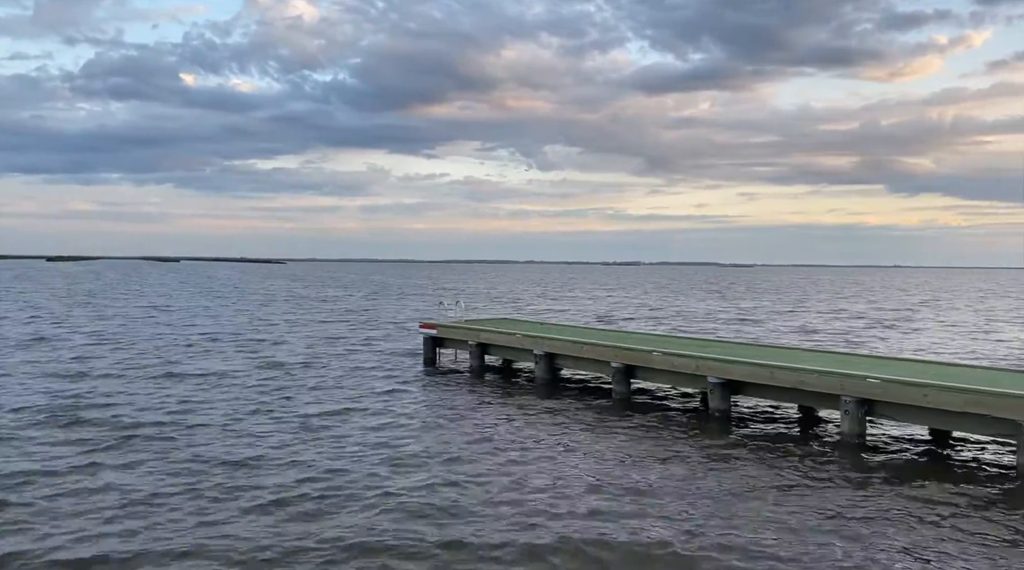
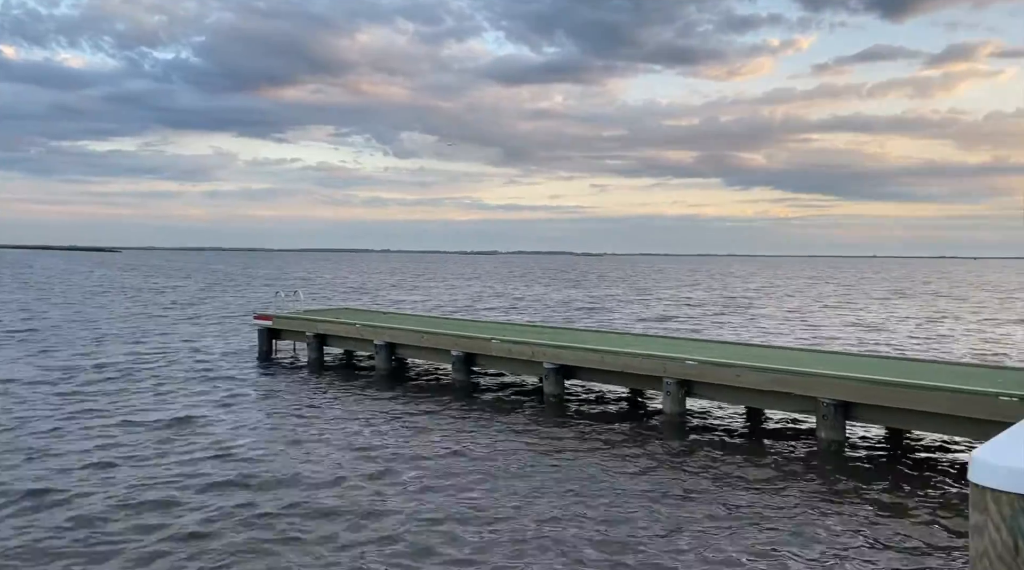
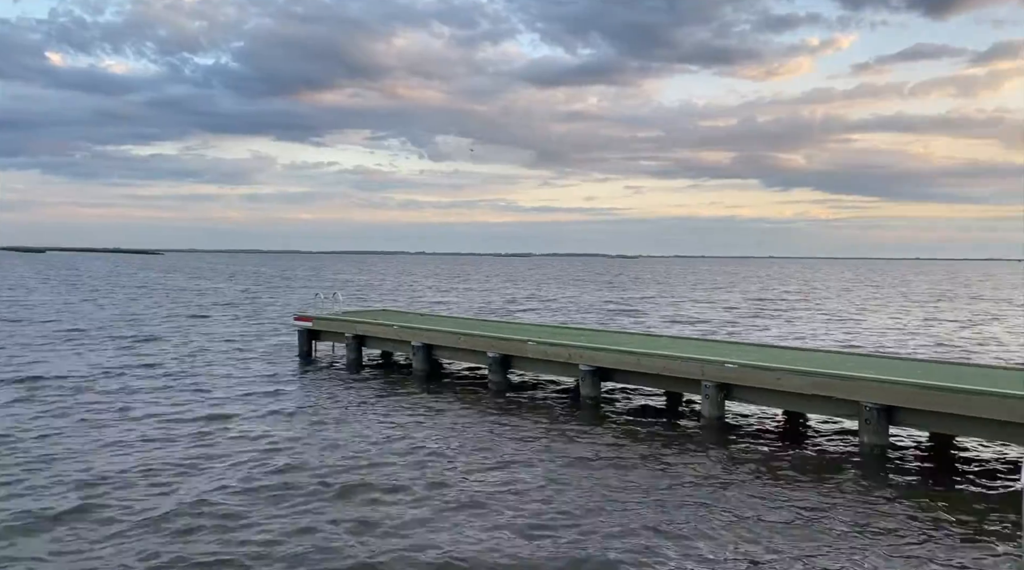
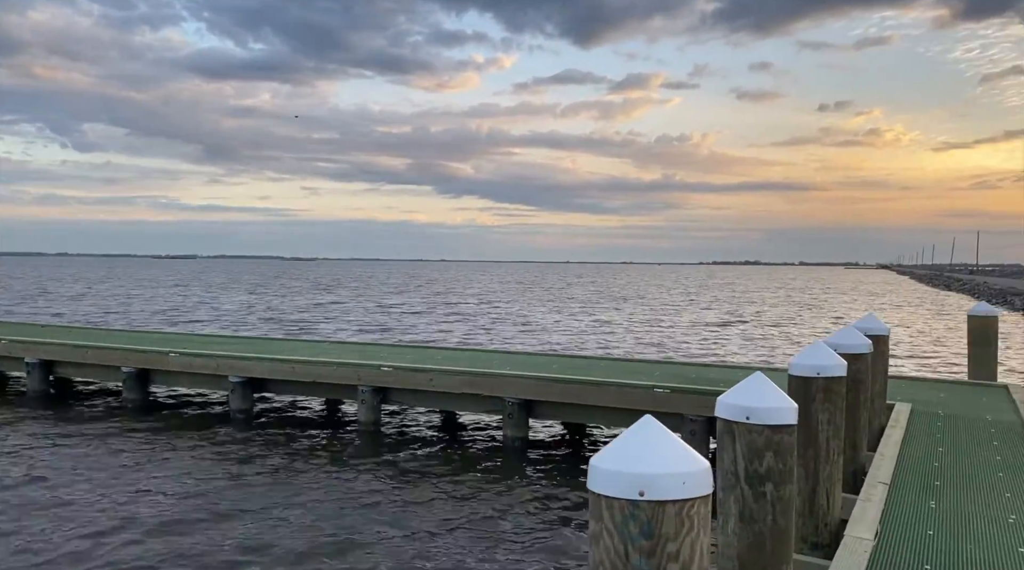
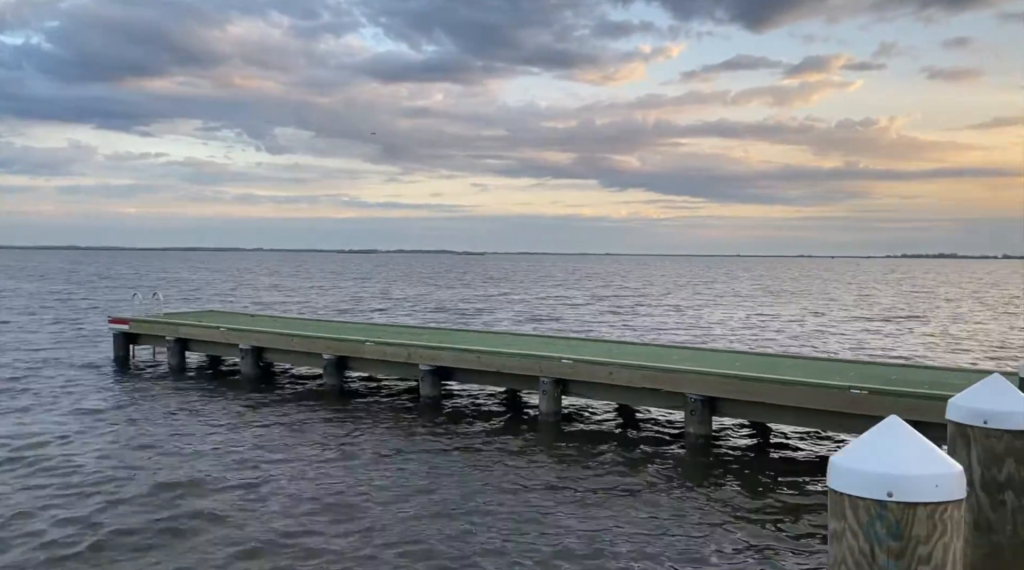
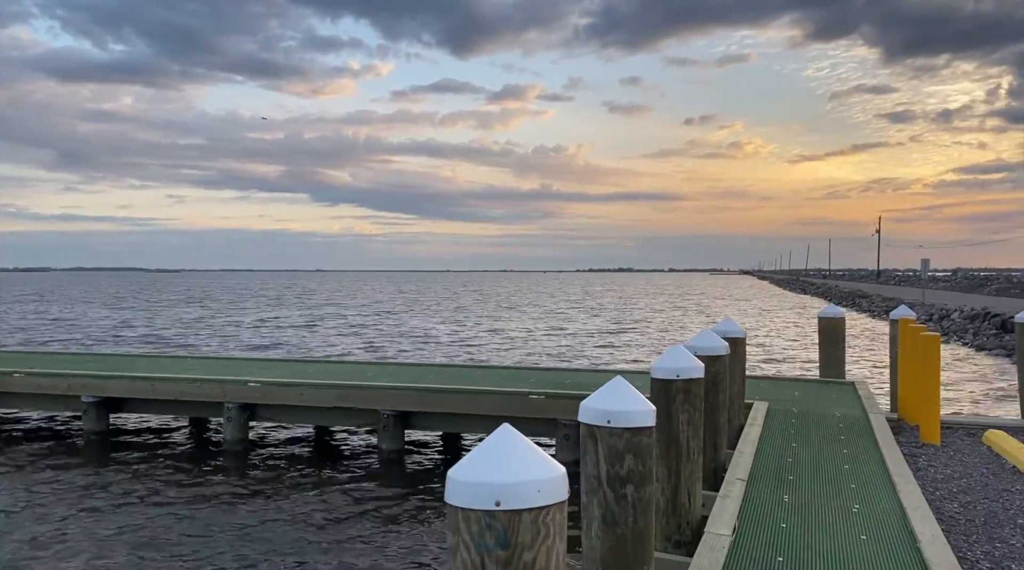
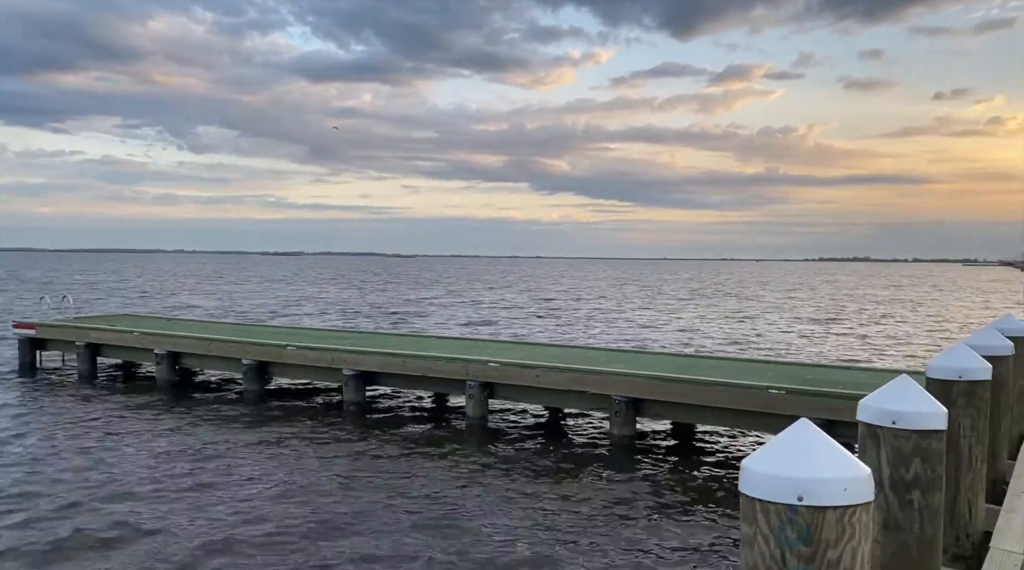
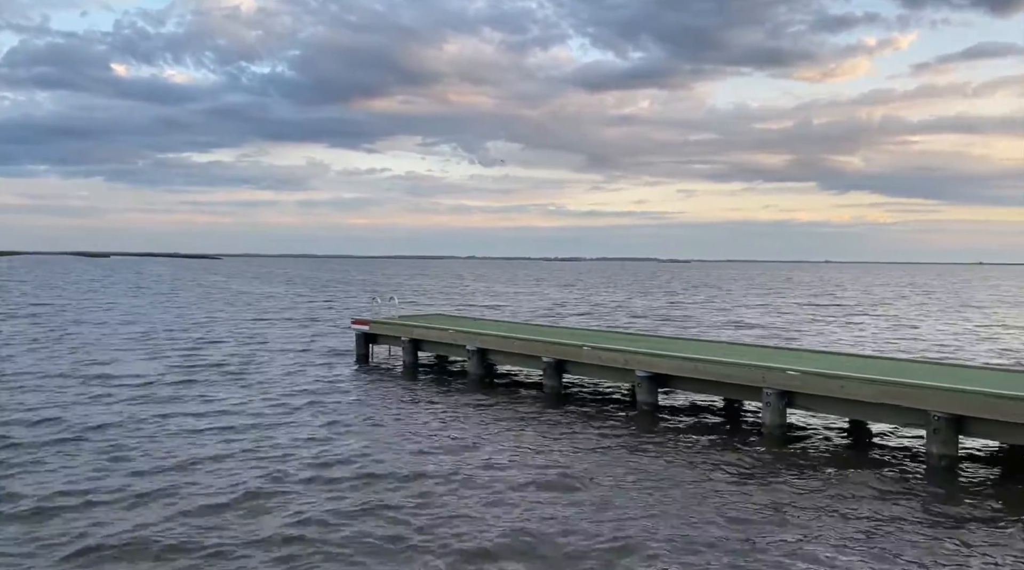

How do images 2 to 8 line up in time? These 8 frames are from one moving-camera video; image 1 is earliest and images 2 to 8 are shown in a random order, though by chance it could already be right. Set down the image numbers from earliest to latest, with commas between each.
8, 3, 2, 5, 7, 4, 6
